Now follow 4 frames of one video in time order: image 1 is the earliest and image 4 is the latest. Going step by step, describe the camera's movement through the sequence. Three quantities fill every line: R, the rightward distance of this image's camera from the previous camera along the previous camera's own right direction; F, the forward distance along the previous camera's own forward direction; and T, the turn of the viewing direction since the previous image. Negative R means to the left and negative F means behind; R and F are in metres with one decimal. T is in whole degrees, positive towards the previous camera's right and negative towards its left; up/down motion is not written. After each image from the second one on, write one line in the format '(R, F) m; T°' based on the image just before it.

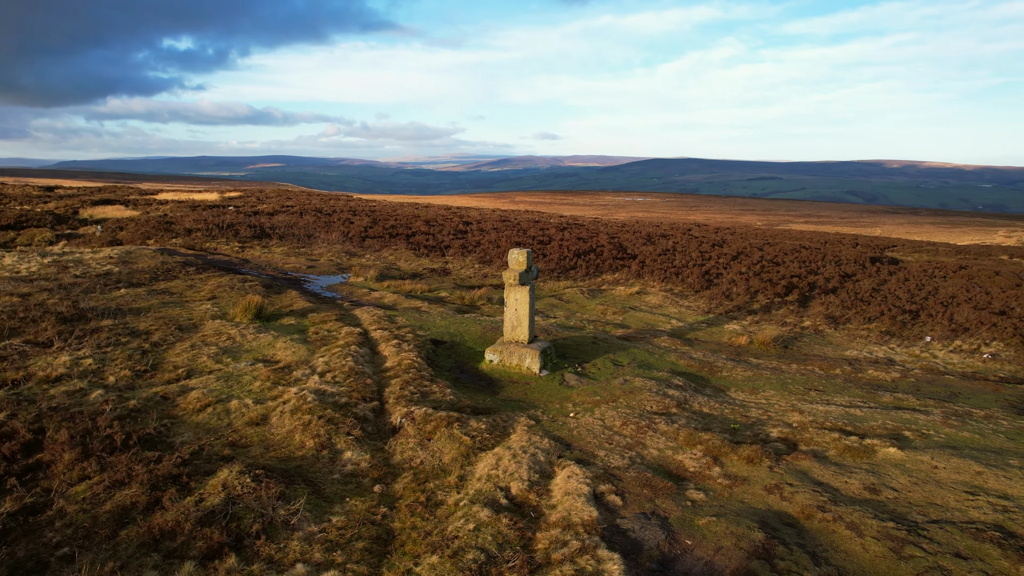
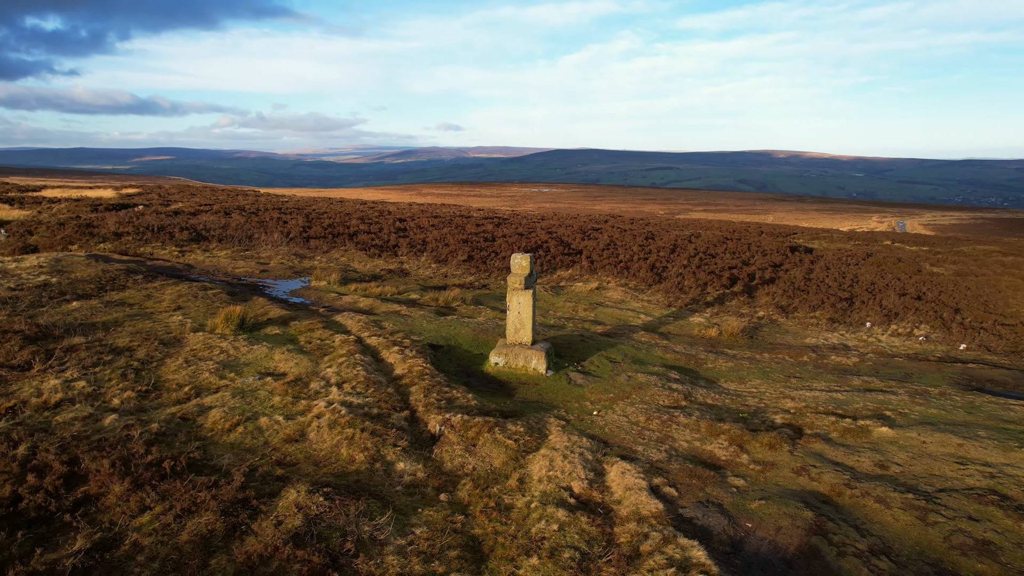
(-1.2, -0.2) m; +8°
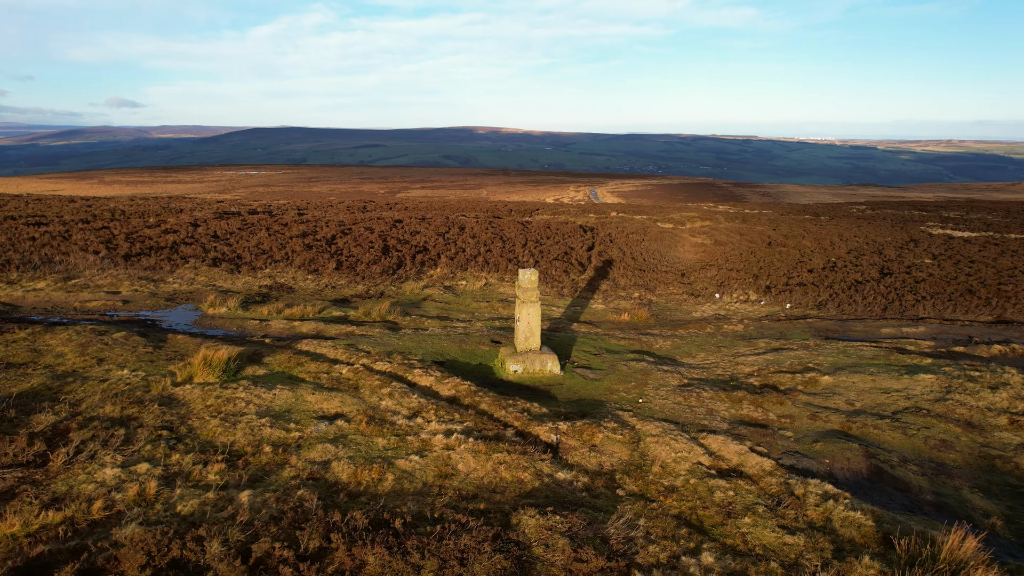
(-3.8, 0.0) m; +24°
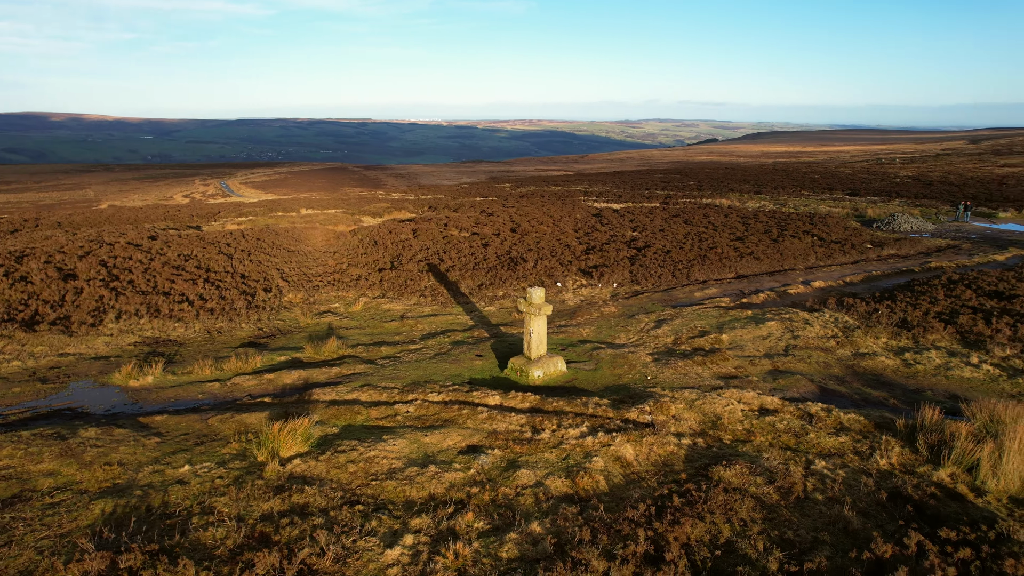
(-5.4, +0.3) m; +31°
